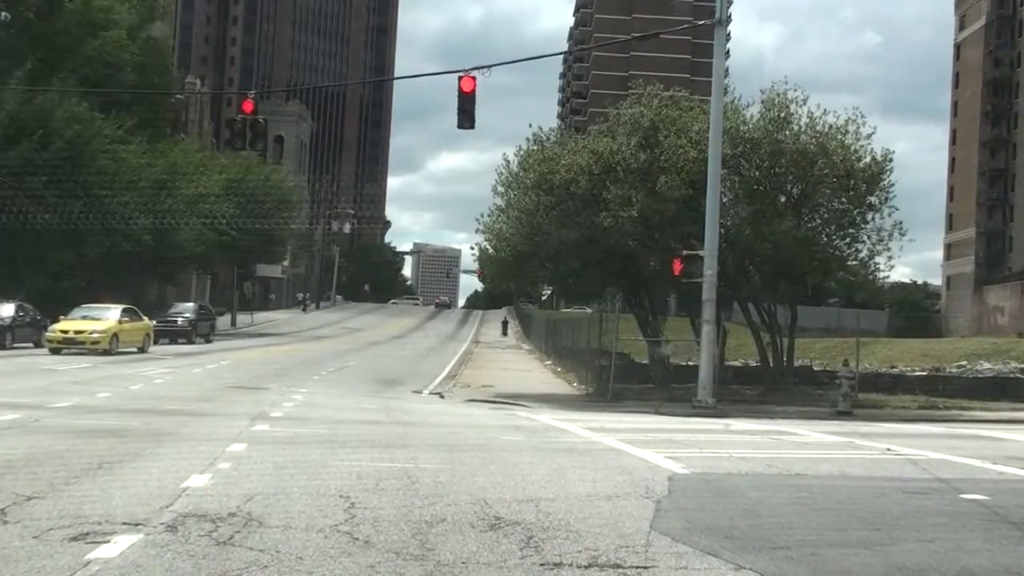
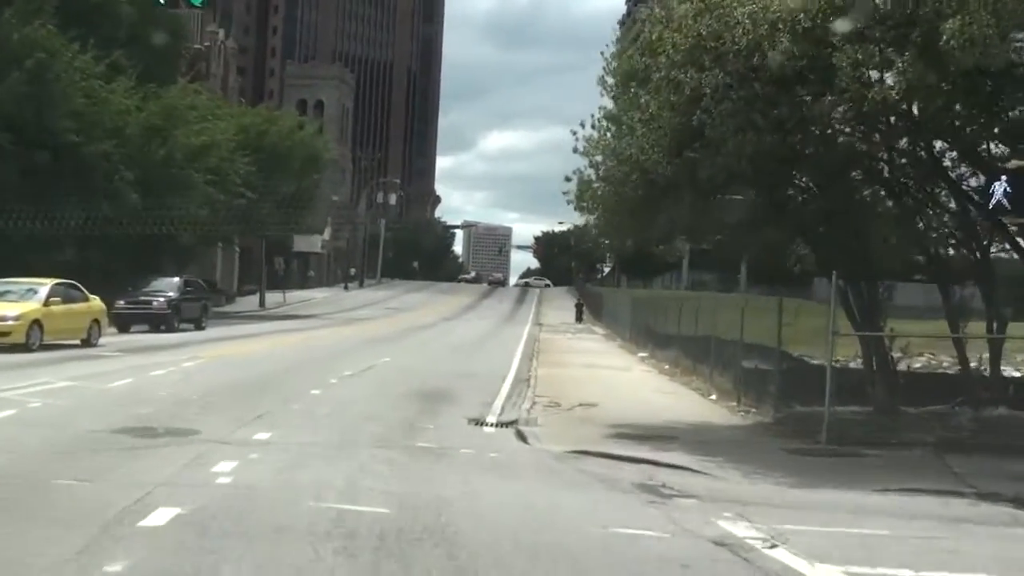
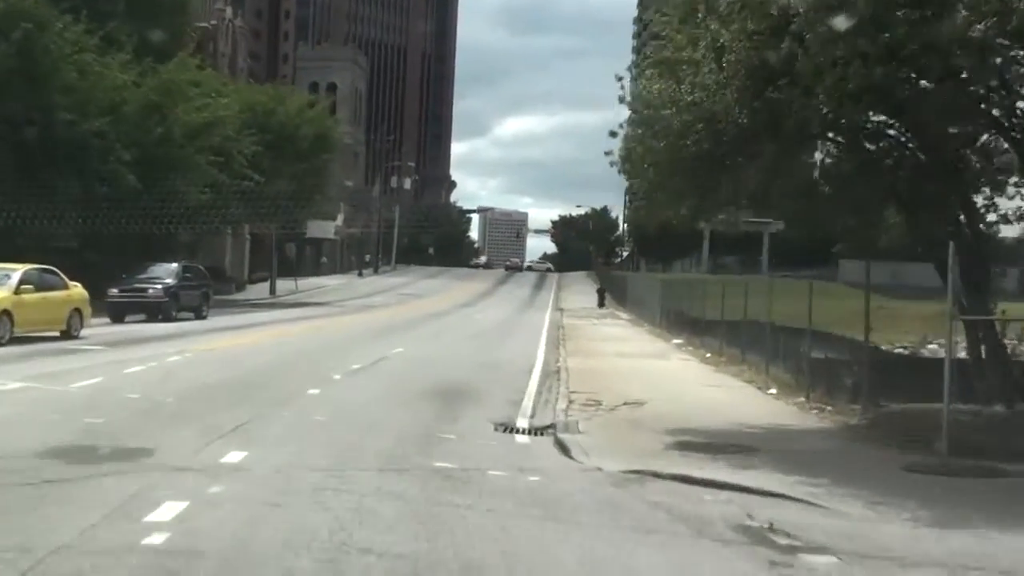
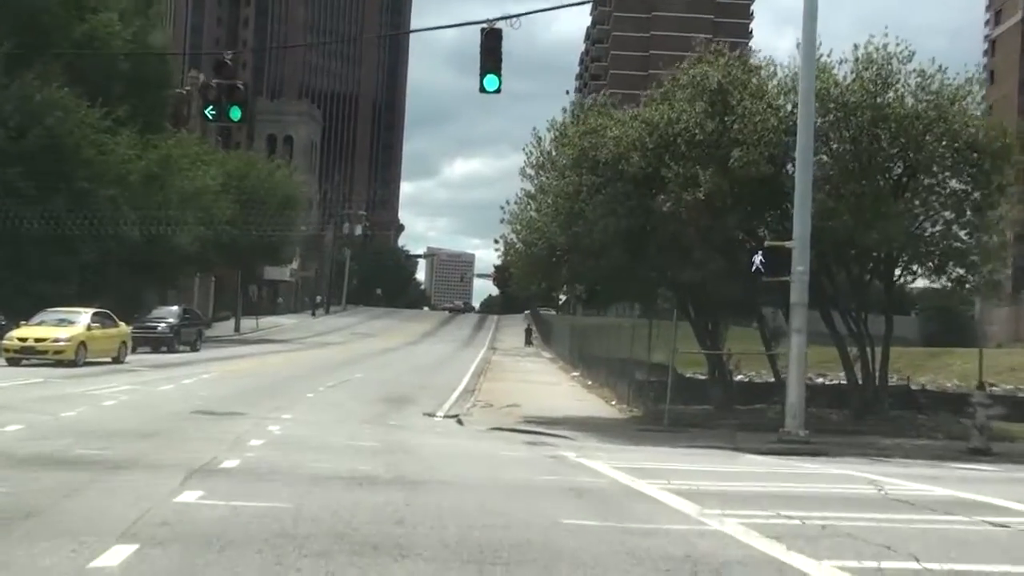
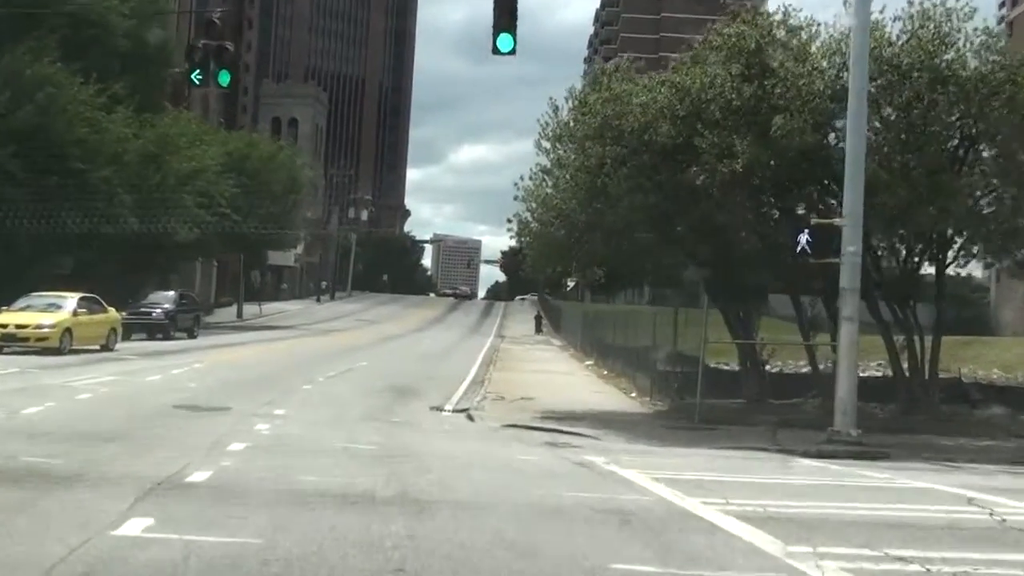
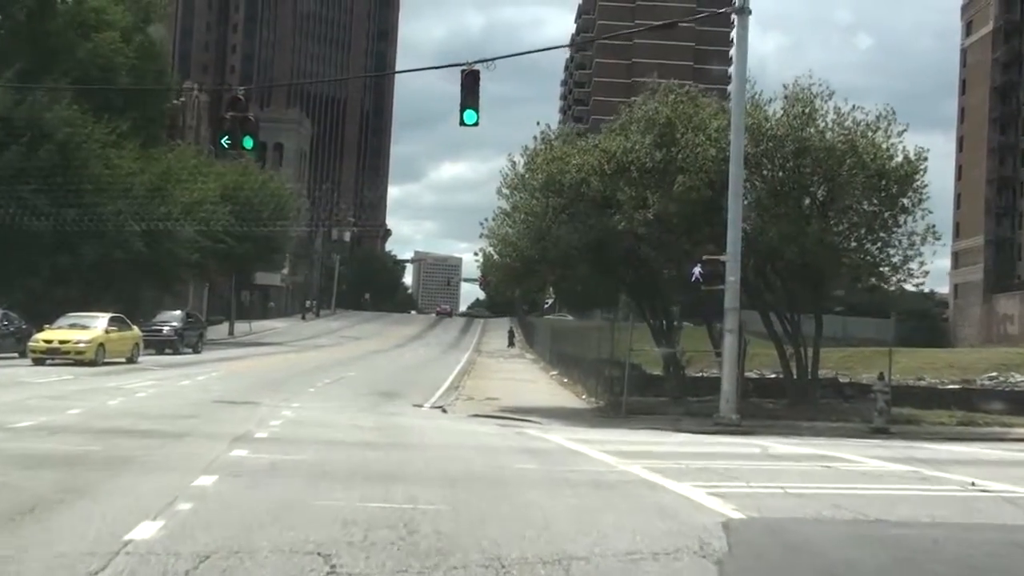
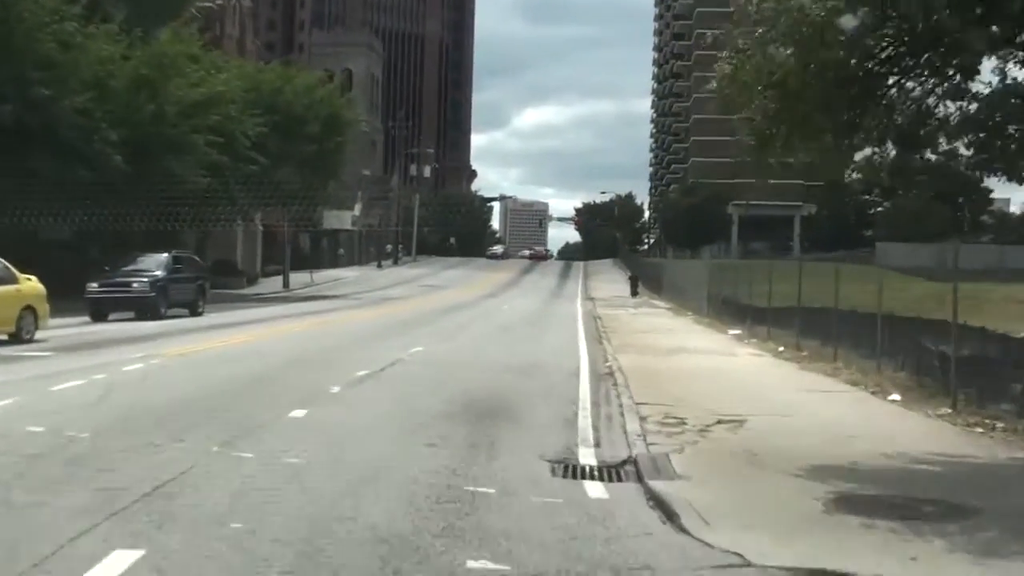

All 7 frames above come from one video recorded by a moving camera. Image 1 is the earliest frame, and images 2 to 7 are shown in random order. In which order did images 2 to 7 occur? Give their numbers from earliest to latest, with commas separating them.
6, 4, 5, 2, 3, 7
